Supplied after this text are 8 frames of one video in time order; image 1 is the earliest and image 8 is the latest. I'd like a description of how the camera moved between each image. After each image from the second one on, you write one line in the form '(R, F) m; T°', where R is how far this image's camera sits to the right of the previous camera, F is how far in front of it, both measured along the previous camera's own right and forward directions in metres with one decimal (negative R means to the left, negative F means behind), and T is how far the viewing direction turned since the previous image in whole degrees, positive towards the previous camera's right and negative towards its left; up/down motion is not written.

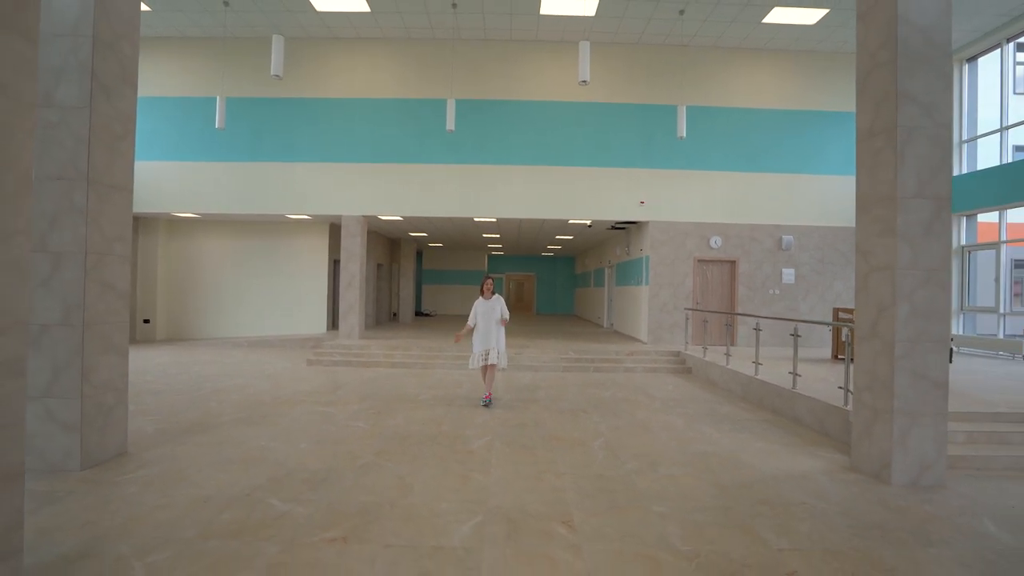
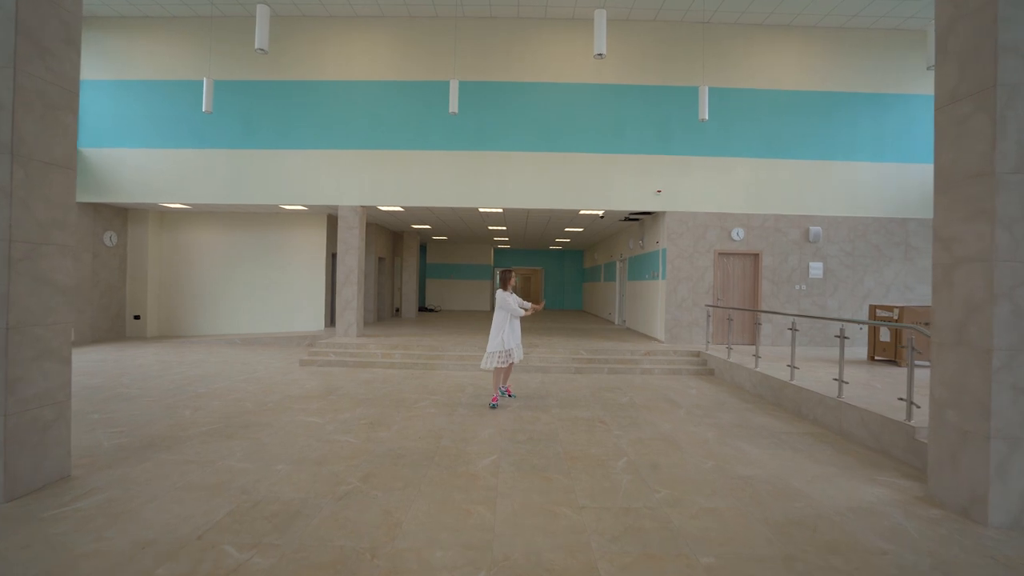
(0.0, +0.7) m; -1°
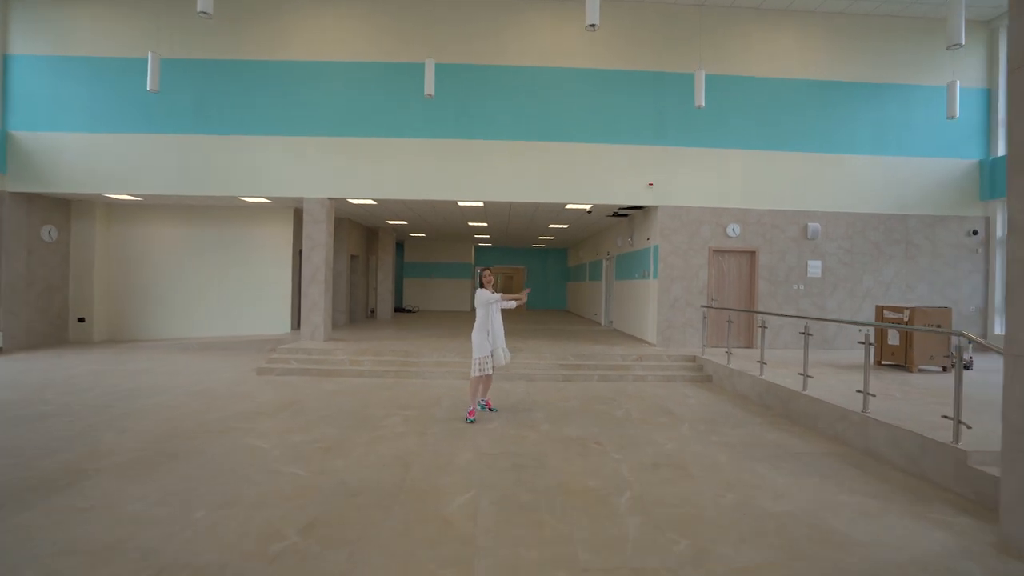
(0.0, +0.8) m; +2°
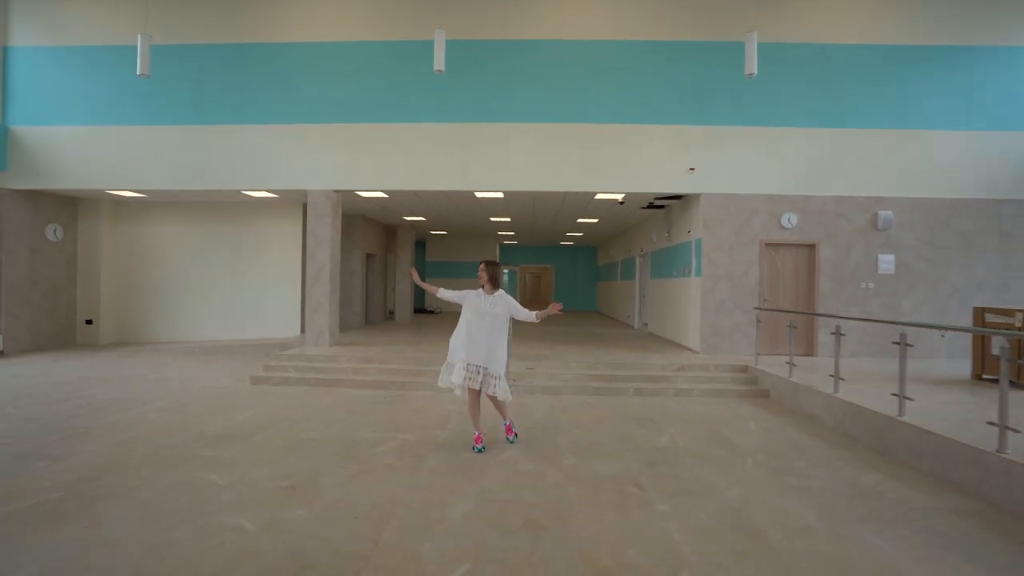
(+0.1, +1.1) m; -3°
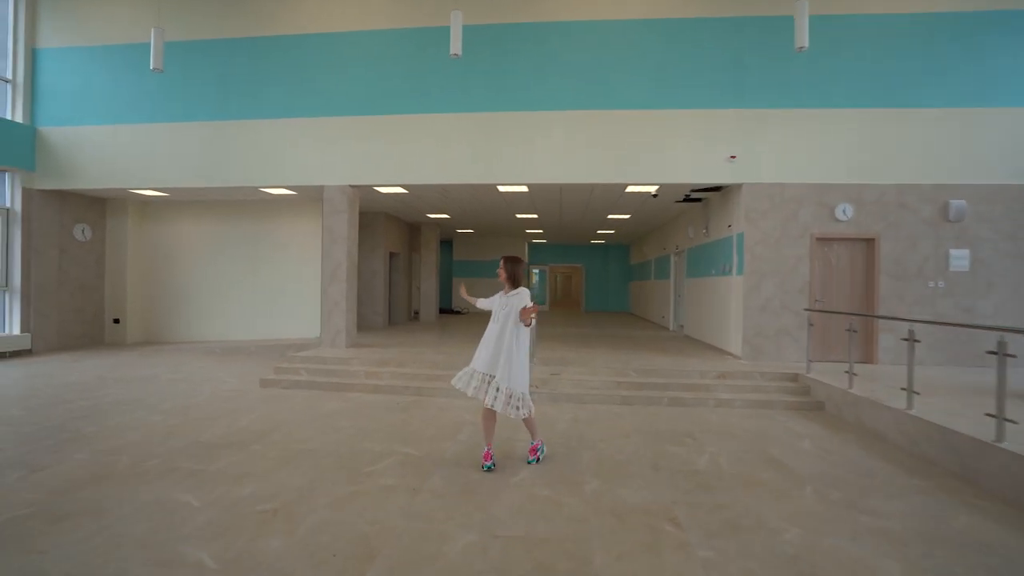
(+0.1, +0.6) m; -4°
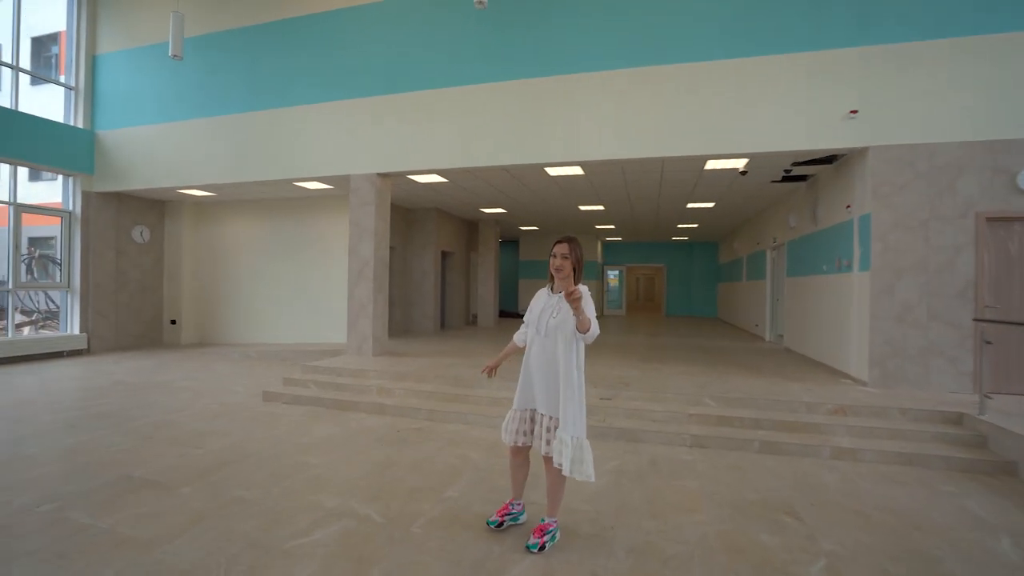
(+0.6, +1.5) m; -10°
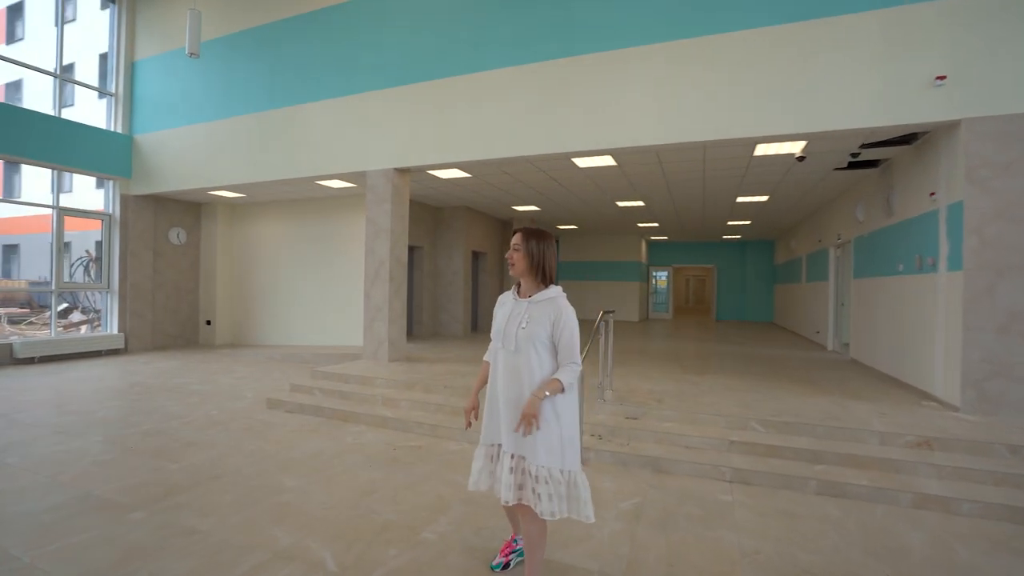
(+0.4, +0.6) m; -6°
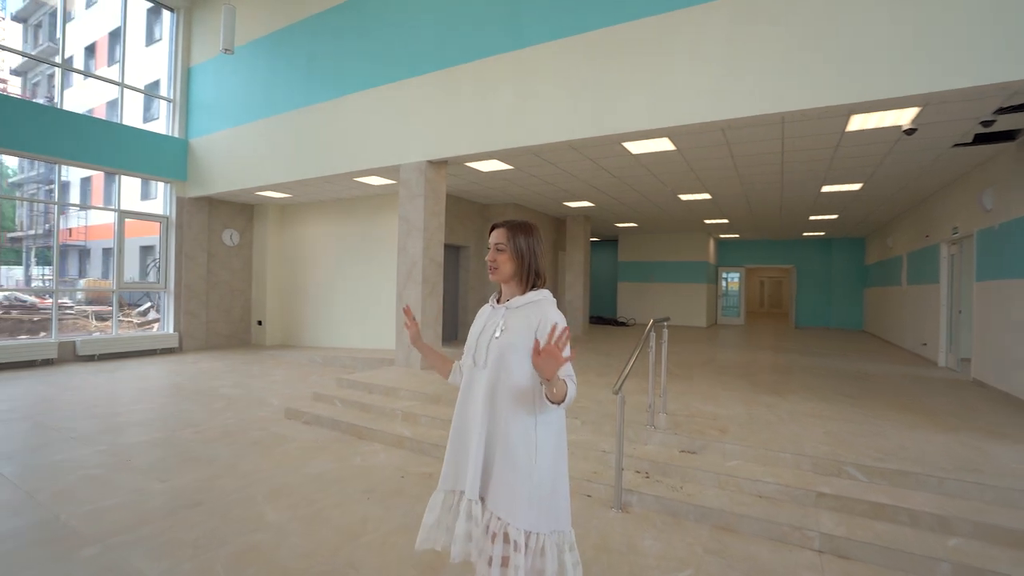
(+0.3, +0.8) m; -7°
